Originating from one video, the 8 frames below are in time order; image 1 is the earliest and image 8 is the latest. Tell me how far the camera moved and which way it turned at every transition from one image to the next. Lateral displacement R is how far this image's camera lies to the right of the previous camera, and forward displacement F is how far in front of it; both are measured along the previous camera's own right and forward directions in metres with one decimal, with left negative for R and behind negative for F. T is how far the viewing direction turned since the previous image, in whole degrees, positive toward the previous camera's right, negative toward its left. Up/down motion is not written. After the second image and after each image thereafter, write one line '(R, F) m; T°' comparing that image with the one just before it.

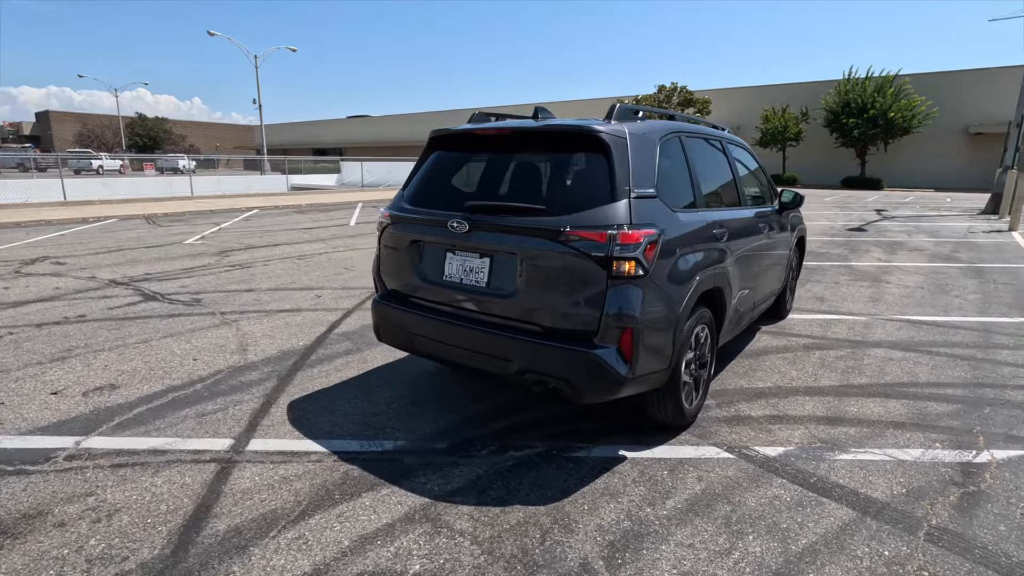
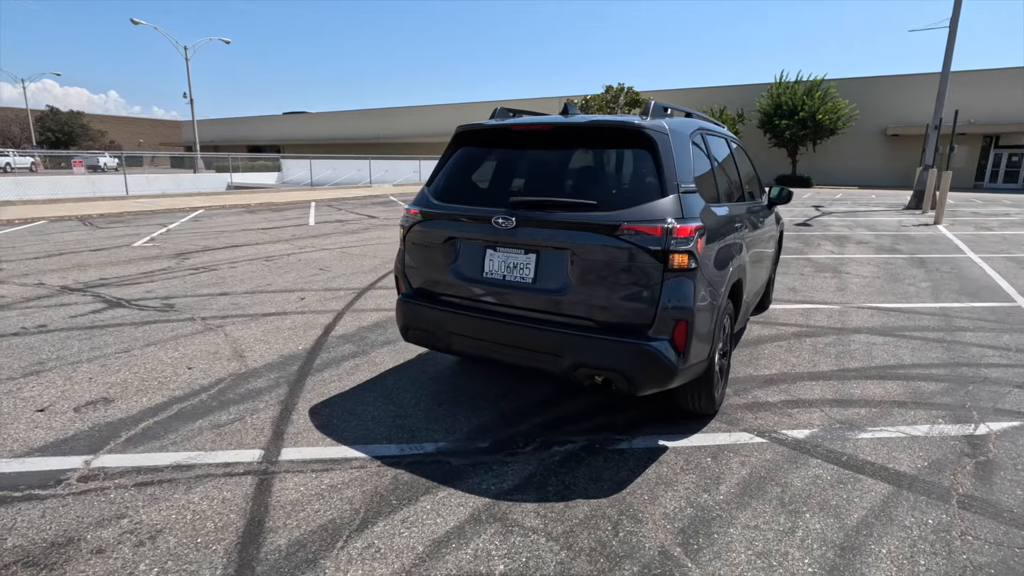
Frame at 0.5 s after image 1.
(-0.6, 0.0) m; +6°
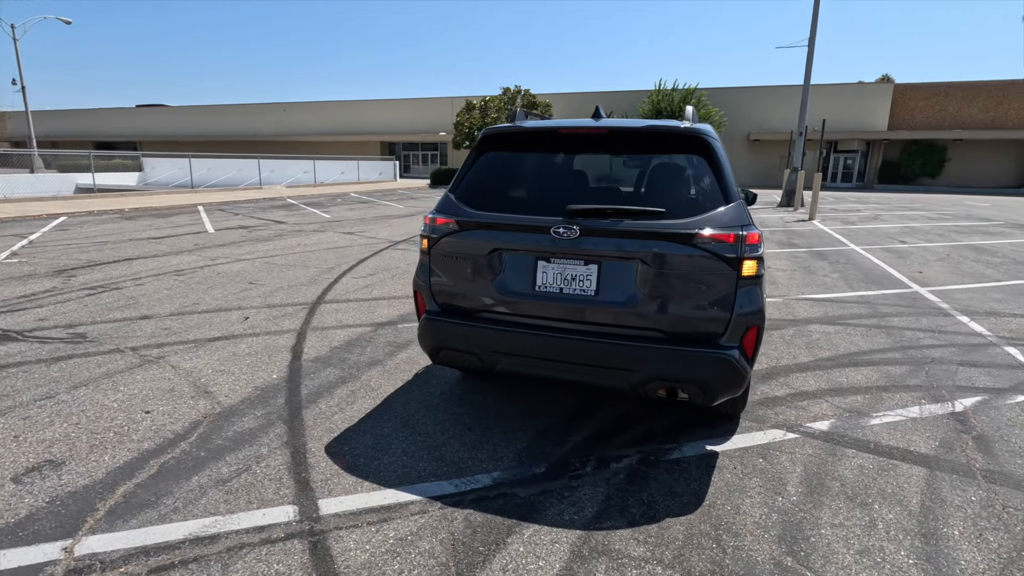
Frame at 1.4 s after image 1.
(-0.9, +0.3) m; +12°
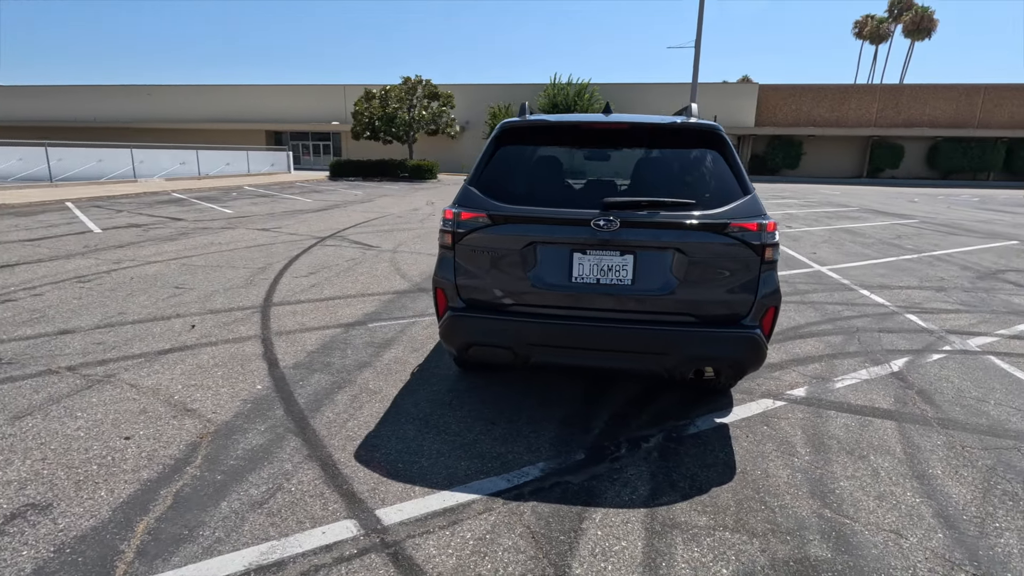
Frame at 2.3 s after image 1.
(-0.8, +0.1) m; +11°
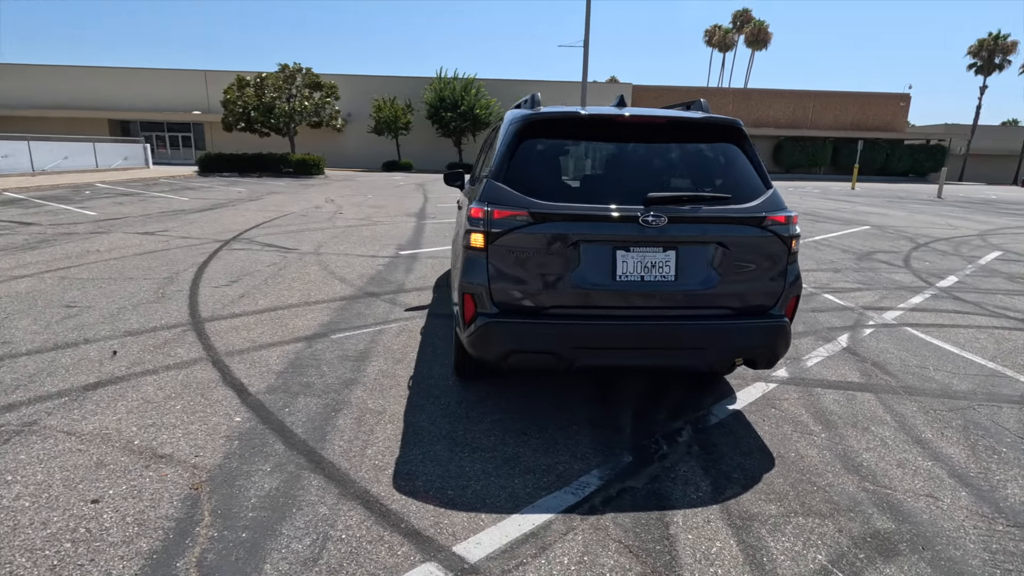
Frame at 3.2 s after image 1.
(-0.9, +0.3) m; +12°
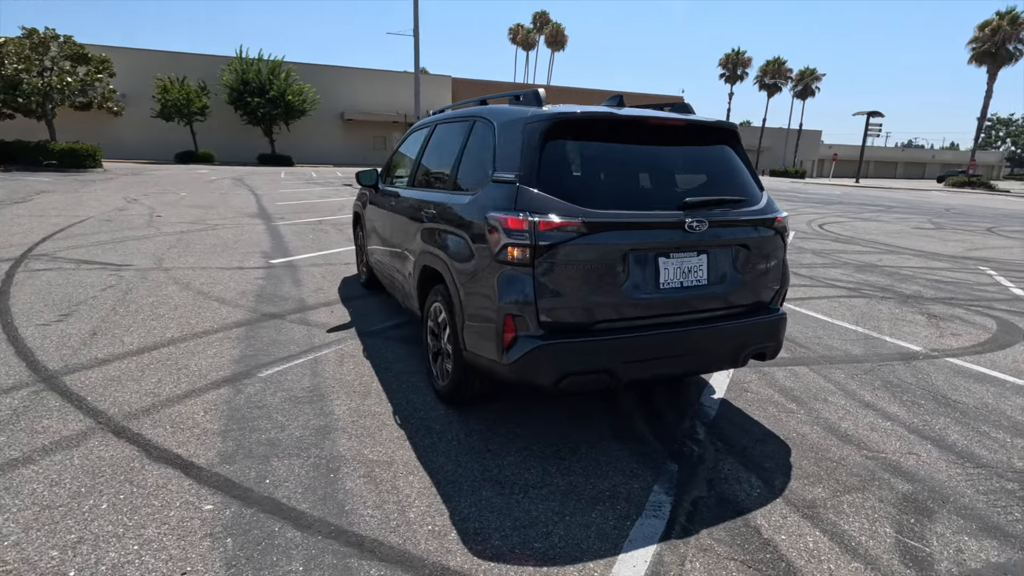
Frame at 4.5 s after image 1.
(-1.2, +0.5) m; +19°
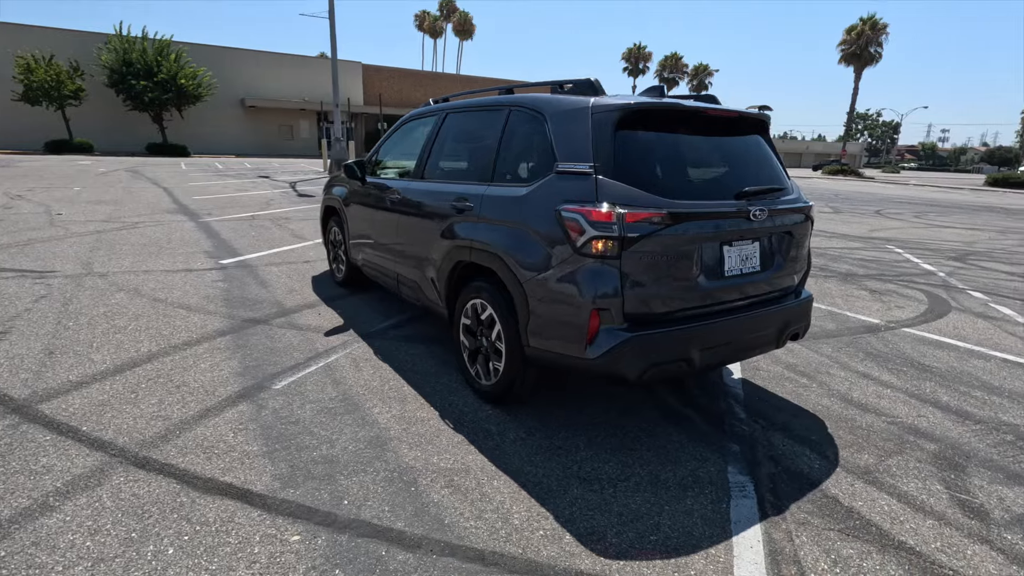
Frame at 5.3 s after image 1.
(-0.9, +0.2) m; +9°
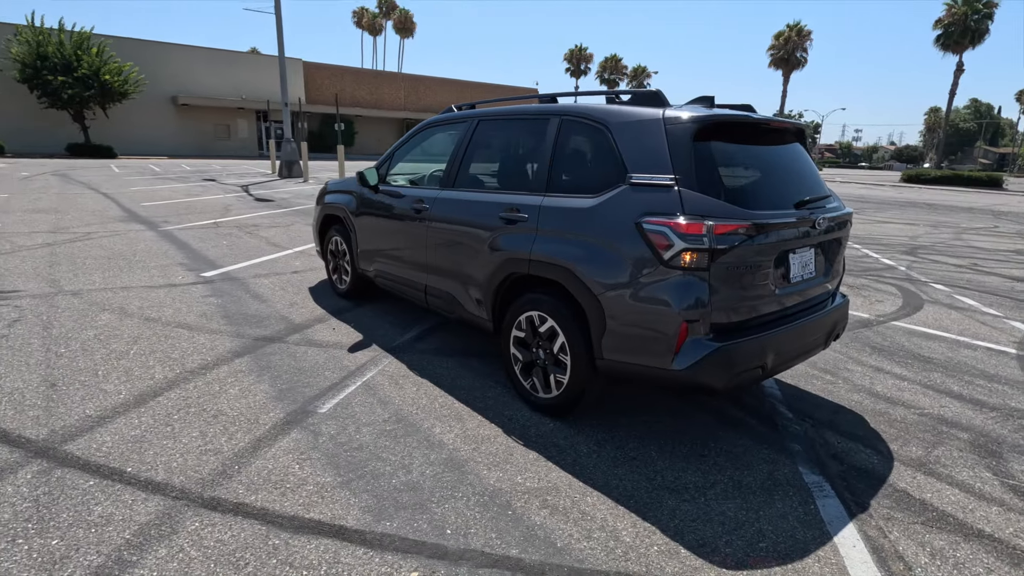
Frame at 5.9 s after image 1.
(-0.7, +0.1) m; +6°
